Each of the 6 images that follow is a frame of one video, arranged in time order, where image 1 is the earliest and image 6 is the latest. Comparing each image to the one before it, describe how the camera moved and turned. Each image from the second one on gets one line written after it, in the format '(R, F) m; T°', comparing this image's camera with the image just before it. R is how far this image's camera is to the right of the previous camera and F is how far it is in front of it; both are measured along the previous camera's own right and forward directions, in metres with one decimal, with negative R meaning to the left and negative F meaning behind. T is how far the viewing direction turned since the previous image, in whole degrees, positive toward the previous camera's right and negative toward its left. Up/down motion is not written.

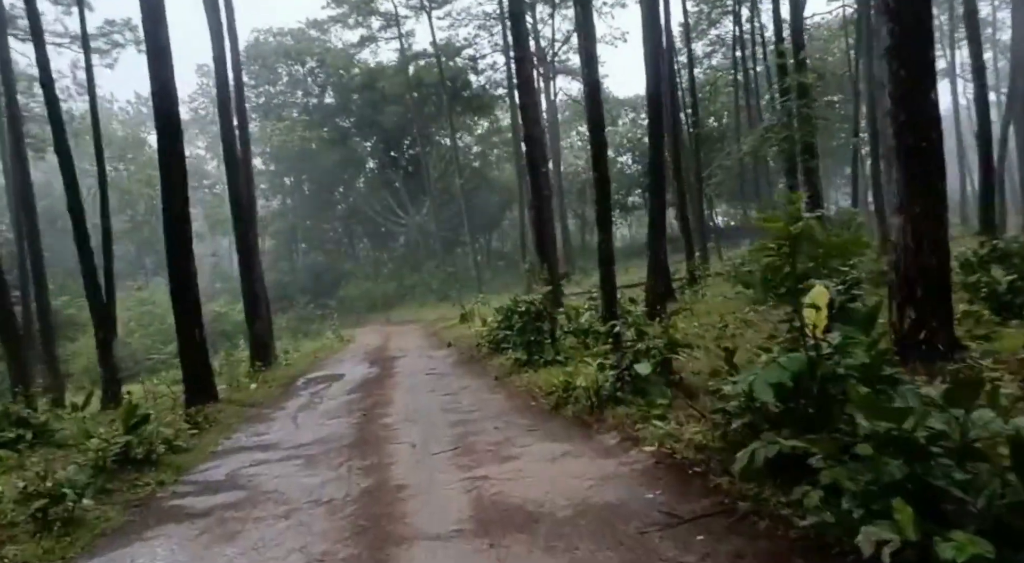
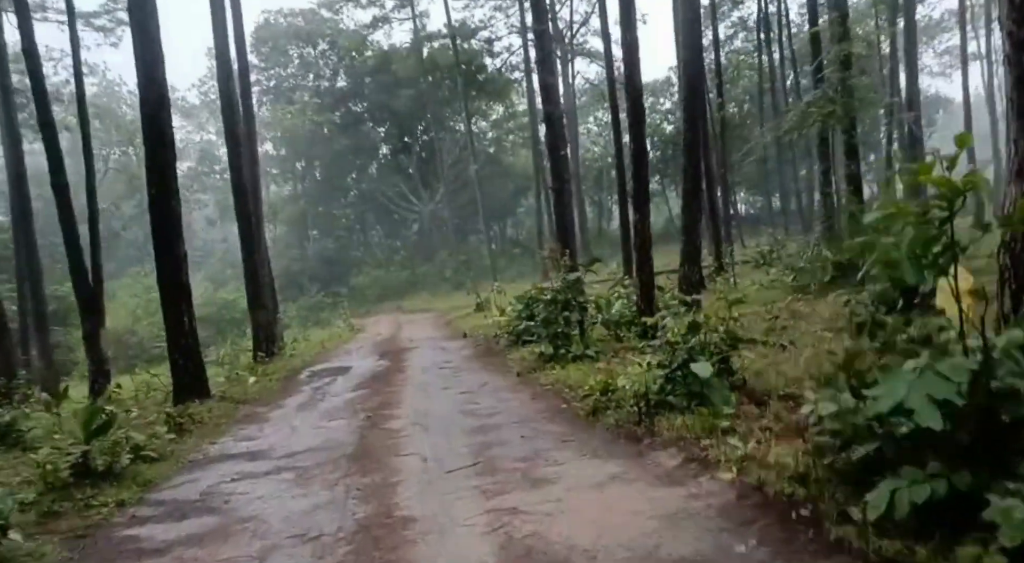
(-0.1, +1.2) m; -1°
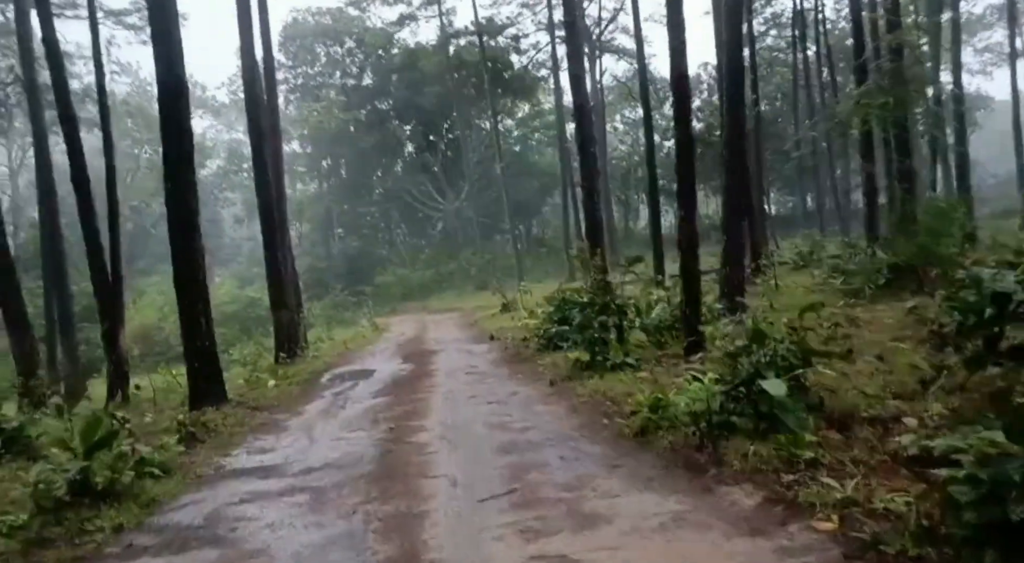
(-0.1, +0.7) m; -2°
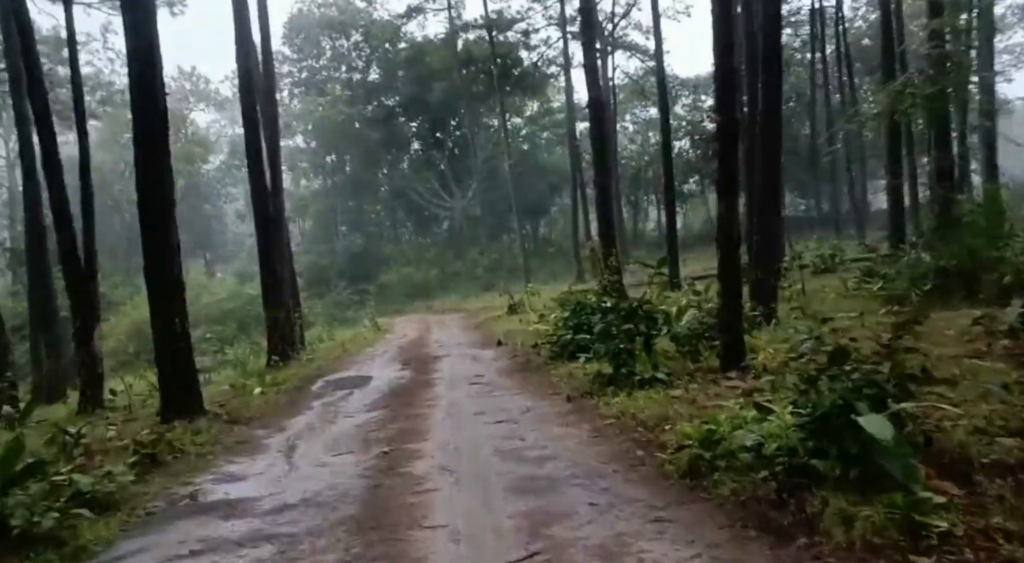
(-0.1, +1.1) m; 0°
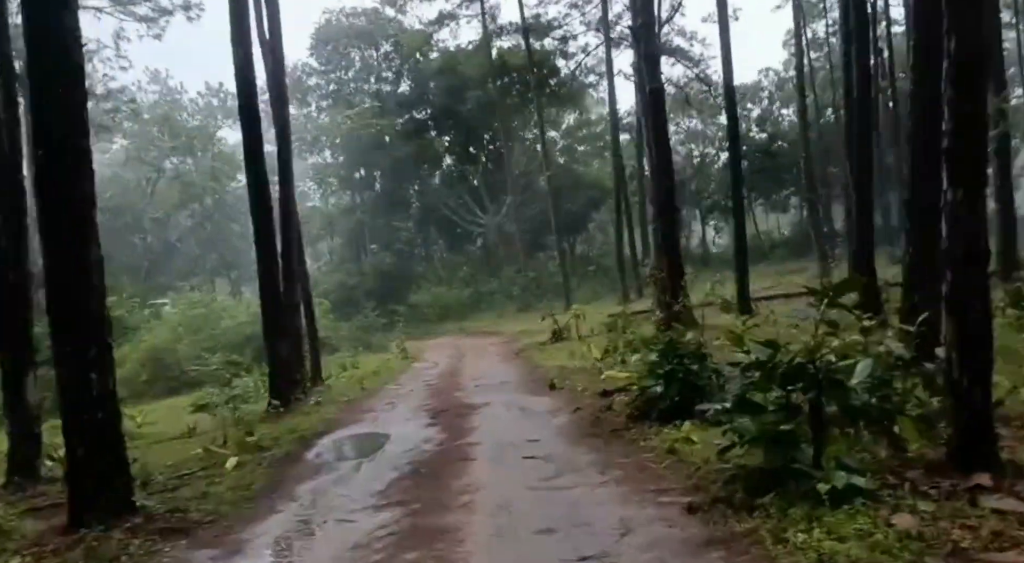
(-0.3, +3.1) m; -2°
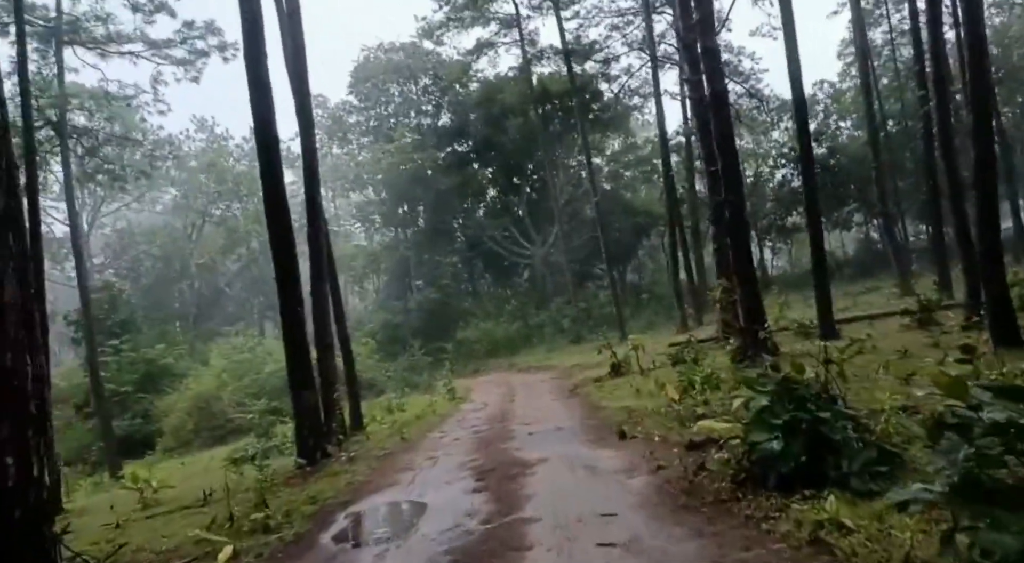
(-0.1, +1.9) m; -3°
